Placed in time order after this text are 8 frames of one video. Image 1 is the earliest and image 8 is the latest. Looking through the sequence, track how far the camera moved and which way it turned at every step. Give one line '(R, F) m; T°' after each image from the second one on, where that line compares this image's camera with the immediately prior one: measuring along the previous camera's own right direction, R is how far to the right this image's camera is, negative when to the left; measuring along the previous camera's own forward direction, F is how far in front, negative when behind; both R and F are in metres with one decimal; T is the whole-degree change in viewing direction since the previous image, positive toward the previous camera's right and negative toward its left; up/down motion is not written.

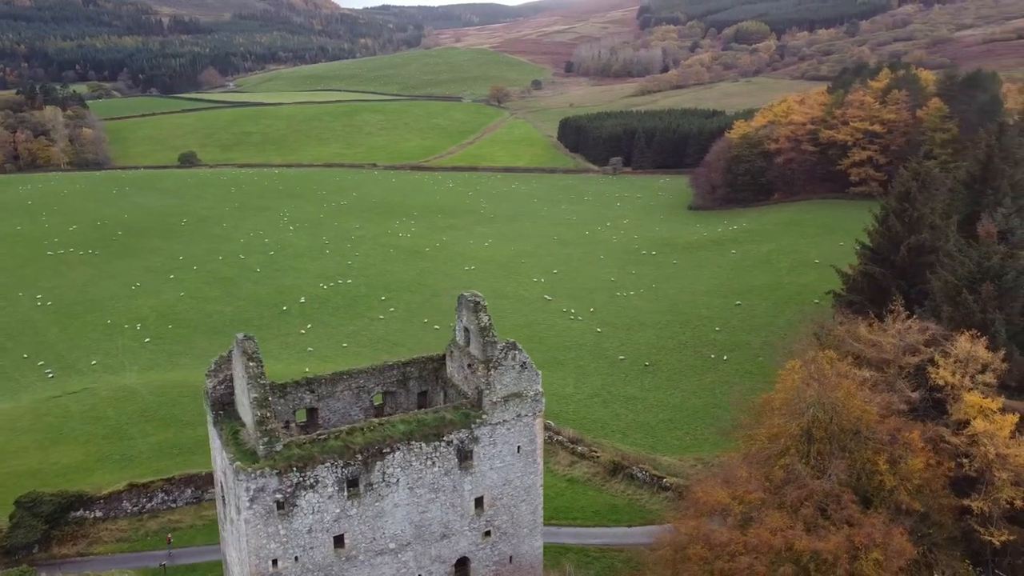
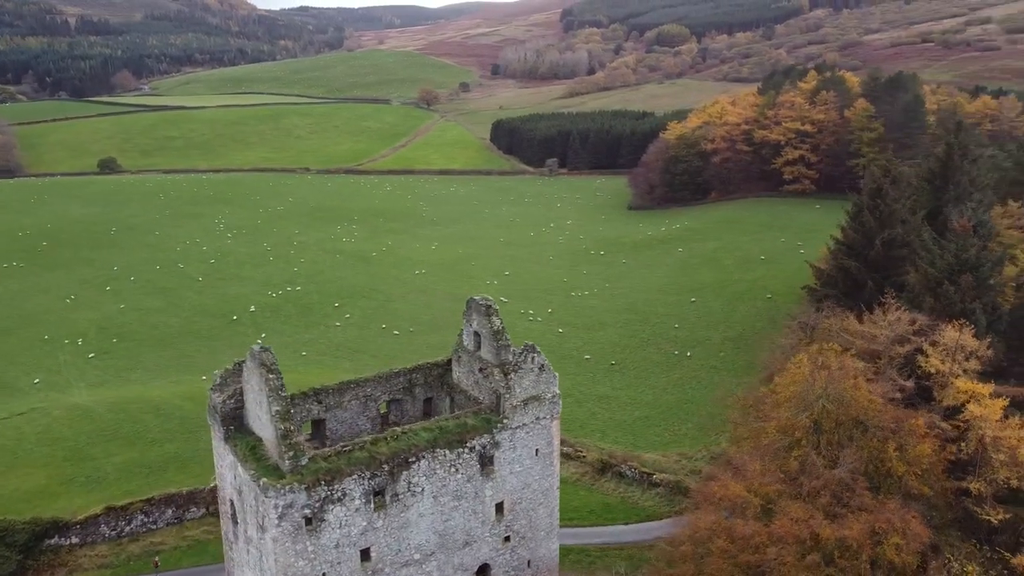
(-1.9, +0.2) m; +5°
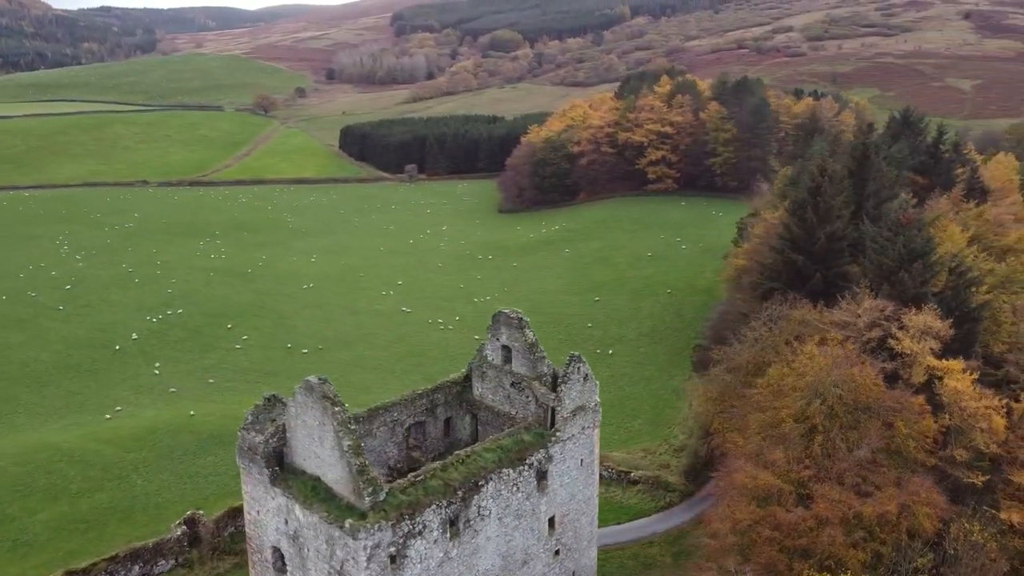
(-4.2, +0.7) m; +12°
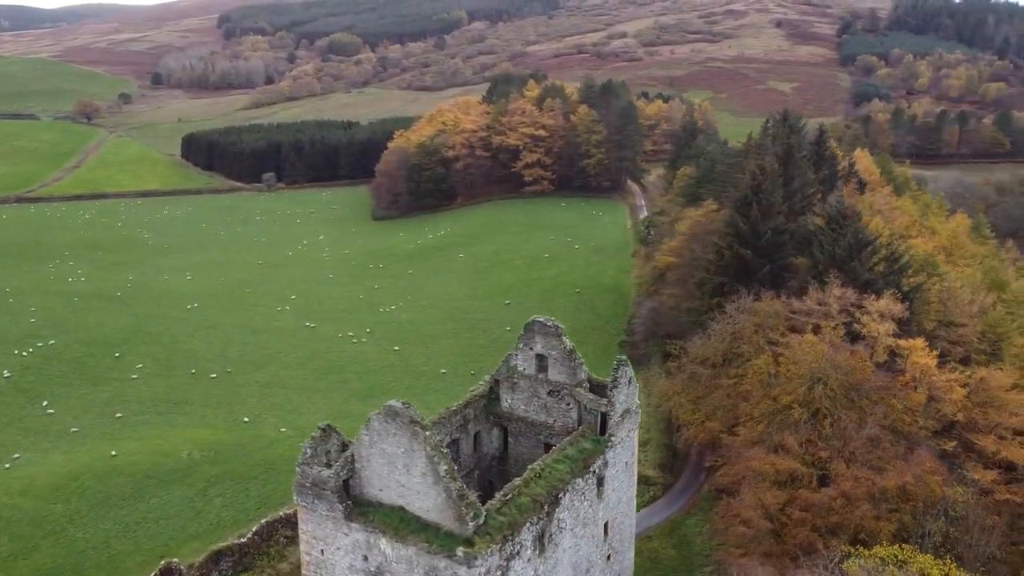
(-4.1, +0.6) m; +11°
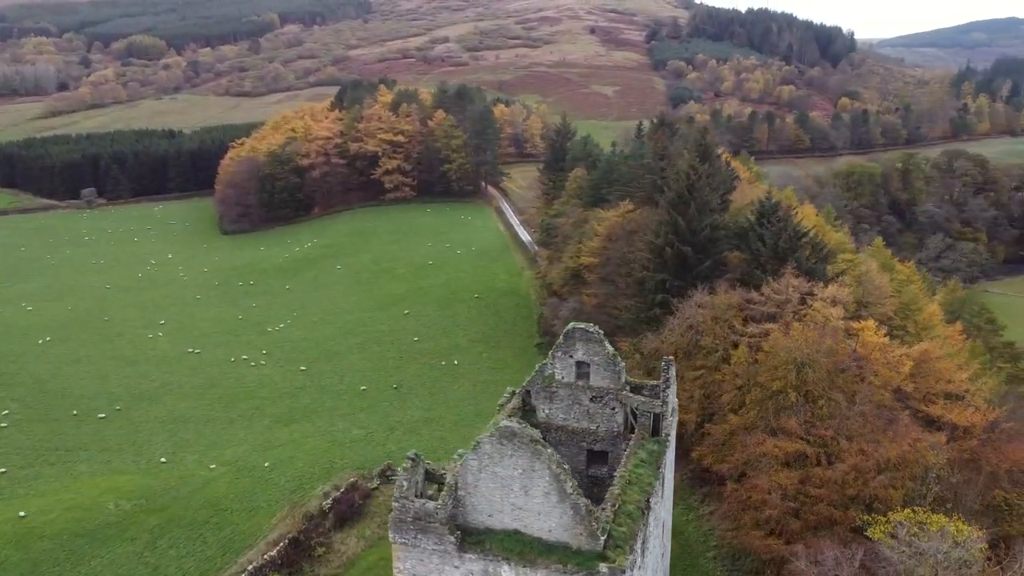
(-4.6, +0.8) m; +13°
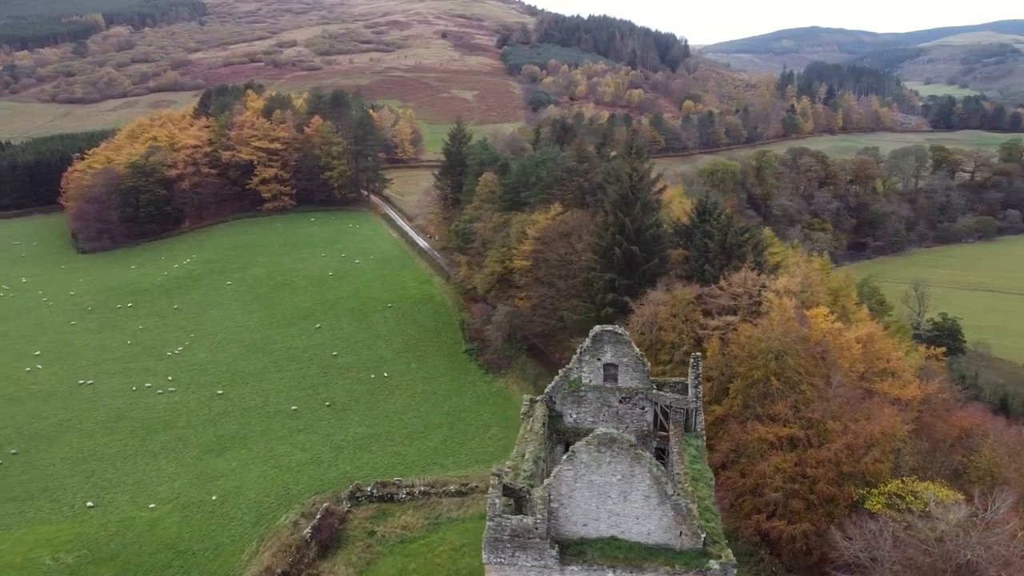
(-3.7, +0.6) m; +11°
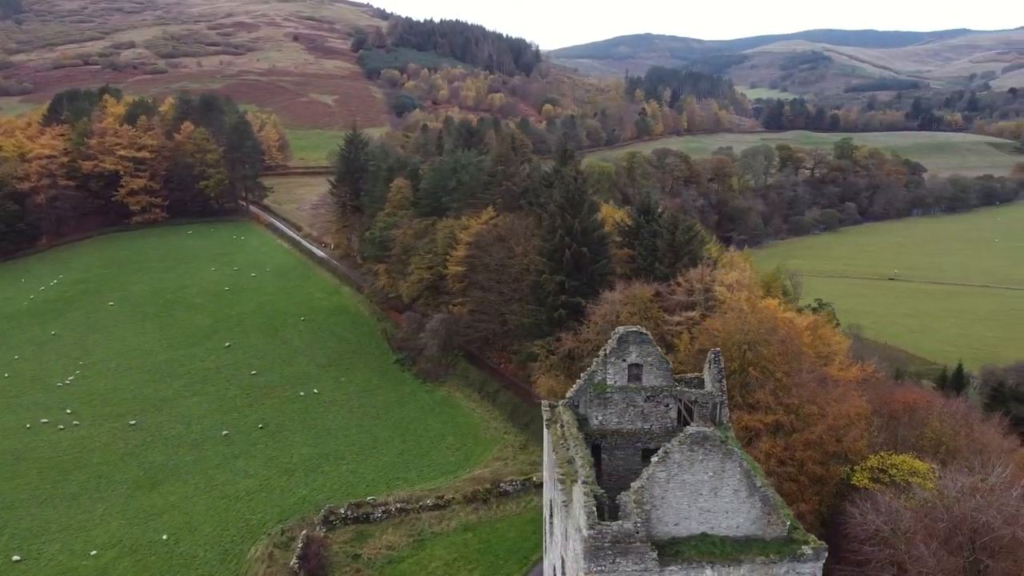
(-3.7, +0.5) m; +10°
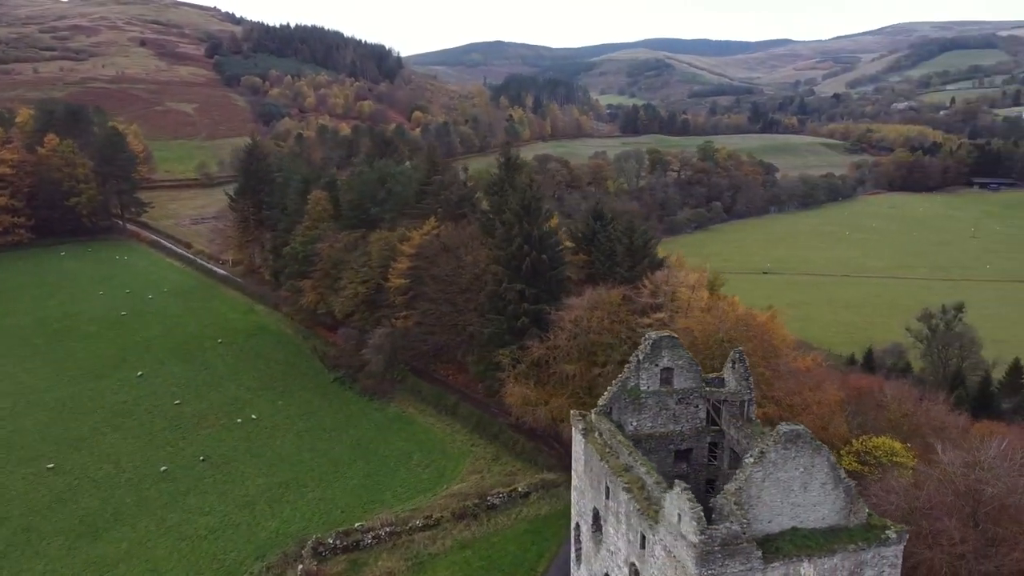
(-3.7, +0.5) m; +10°
